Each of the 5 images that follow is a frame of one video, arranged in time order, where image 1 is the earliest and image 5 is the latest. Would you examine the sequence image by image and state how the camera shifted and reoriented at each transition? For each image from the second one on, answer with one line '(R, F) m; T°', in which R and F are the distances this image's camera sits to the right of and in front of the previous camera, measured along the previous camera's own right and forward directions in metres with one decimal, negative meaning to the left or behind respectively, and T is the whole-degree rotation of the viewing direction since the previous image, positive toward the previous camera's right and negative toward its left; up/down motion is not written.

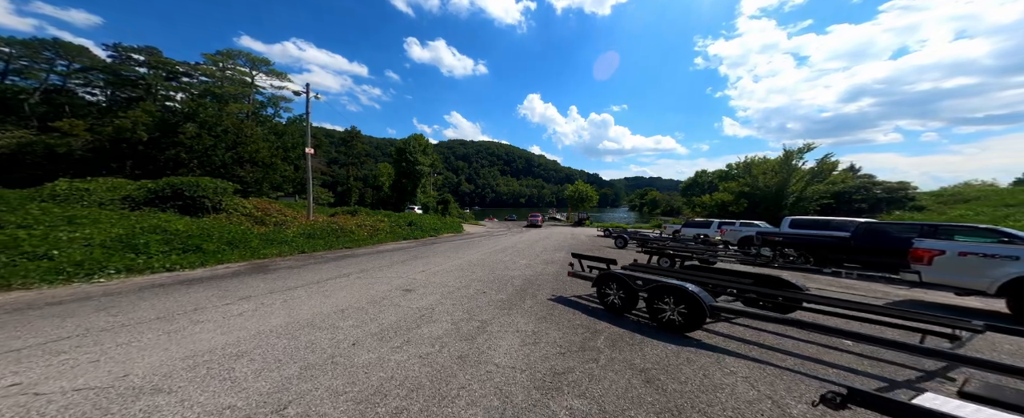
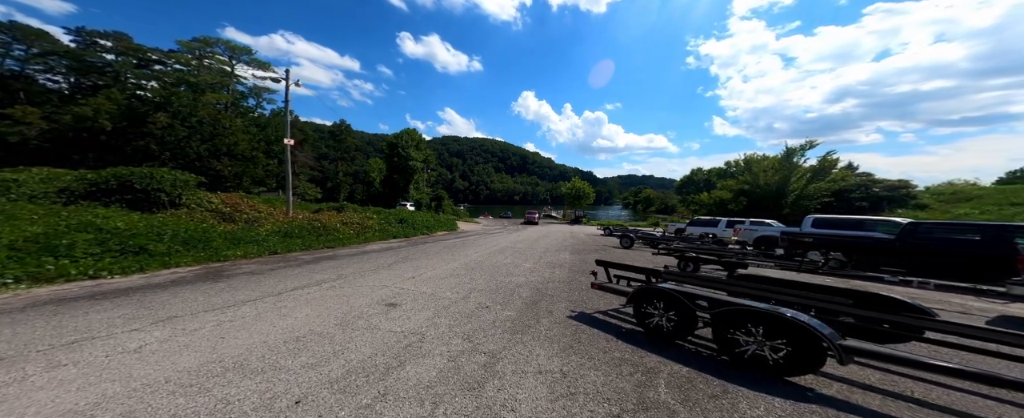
(-0.3, +1.4) m; +1°
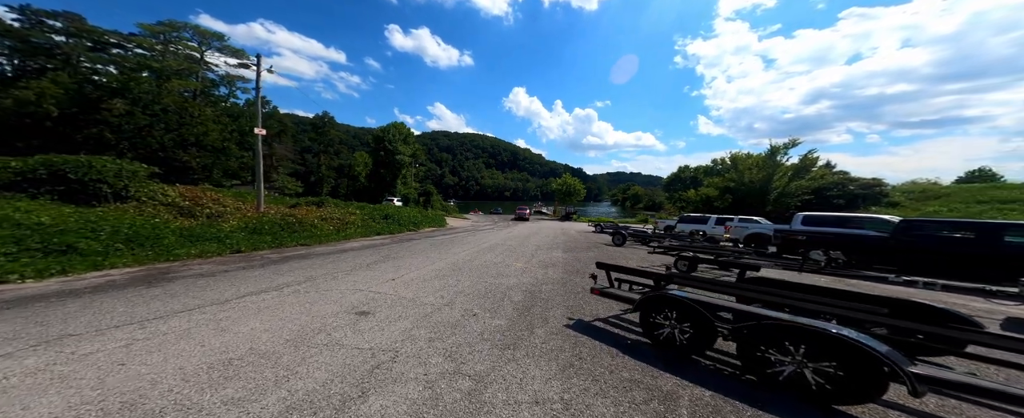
(0.0, +0.7) m; +2°
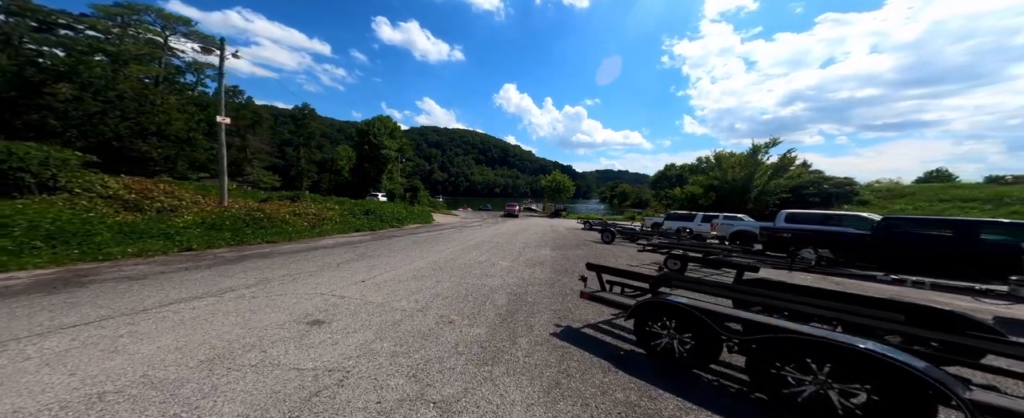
(+0.1, +0.6) m; +2°
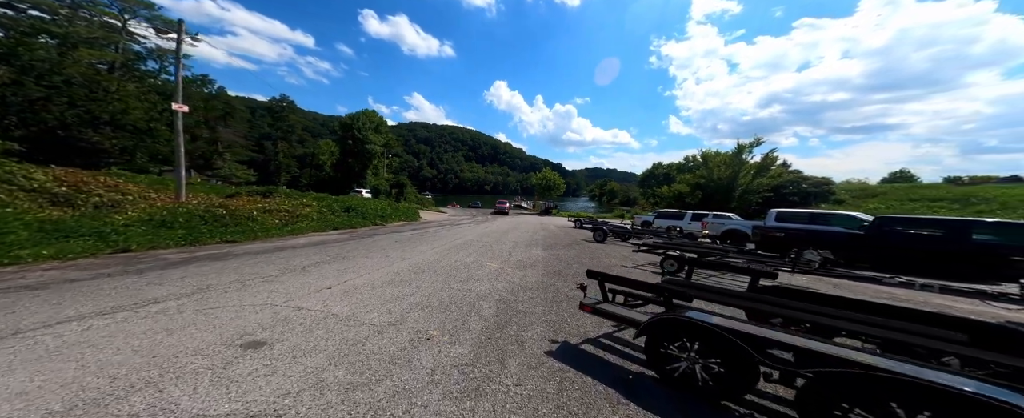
(0.0, +0.7) m; +2°
